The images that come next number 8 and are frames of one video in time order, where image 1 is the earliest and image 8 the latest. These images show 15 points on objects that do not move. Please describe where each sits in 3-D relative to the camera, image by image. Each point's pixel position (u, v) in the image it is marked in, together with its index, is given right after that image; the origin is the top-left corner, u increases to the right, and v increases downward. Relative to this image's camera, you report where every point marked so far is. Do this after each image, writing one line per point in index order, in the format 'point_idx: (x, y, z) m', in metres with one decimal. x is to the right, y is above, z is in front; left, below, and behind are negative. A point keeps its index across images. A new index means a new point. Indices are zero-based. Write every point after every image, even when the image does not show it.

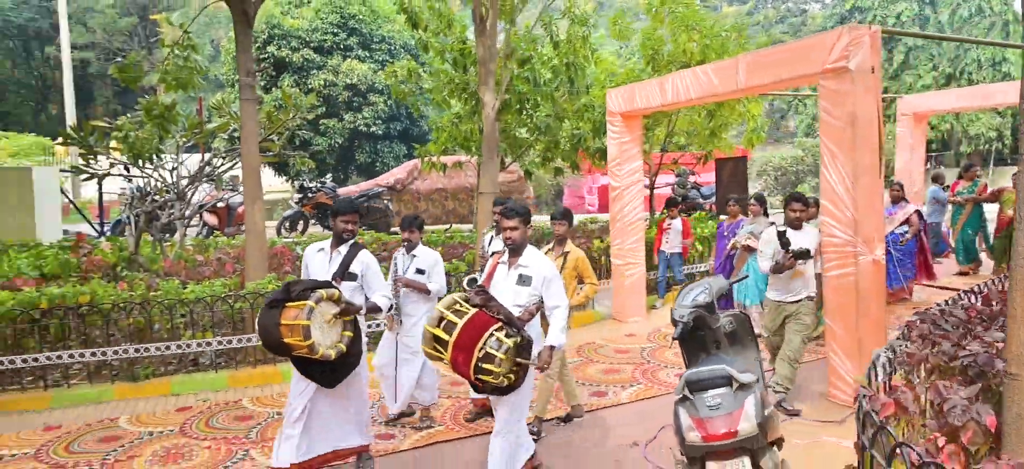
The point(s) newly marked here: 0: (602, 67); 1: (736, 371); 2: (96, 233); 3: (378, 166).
0: (+1.5, +2.7, +11.5) m
1: (+1.1, -0.7, +3.5) m
2: (-6.5, 0.0, +11.2) m
3: (-3.0, +1.6, +16.4) m
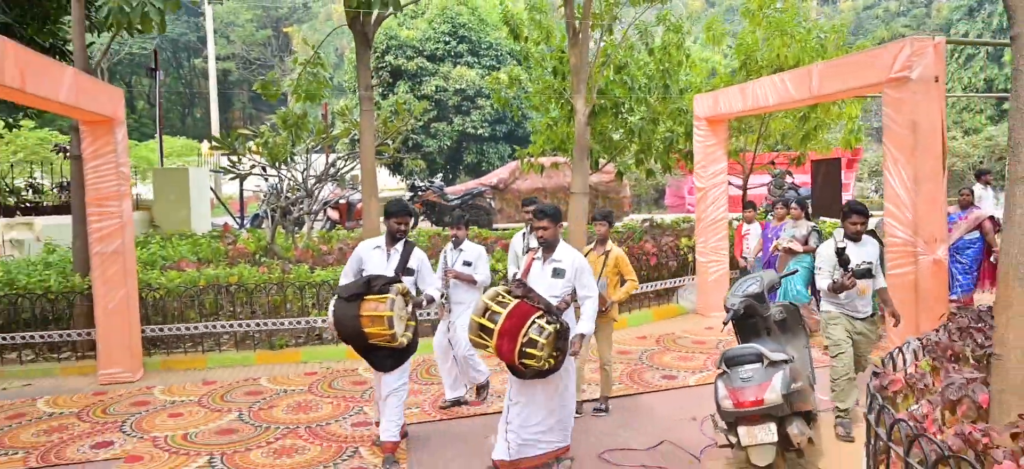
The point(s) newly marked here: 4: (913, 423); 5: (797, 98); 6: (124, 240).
0: (+3.1, +2.7, +11.8) m
1: (+1.4, -0.6, +4.0) m
2: (-4.9, +0.2, +12.7) m
3: (-0.7, +1.7, +17.4) m
4: (+1.7, -0.8, +3.0) m
5: (+2.8, +1.3, +7.0) m
6: (-3.6, -0.1, +6.6) m
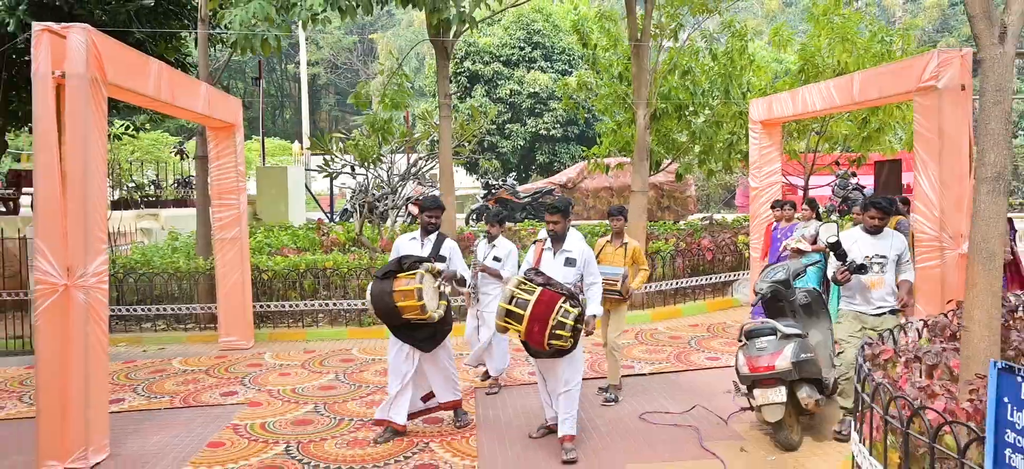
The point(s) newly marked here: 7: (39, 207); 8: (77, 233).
0: (+4.3, +2.7, +12.3) m
1: (+1.7, -0.6, +4.7) m
2: (-3.6, +0.3, +14.0) m
3: (+1.1, +1.7, +18.2) m
4: (+1.9, -0.7, +3.6) m
5: (+3.4, +1.4, +7.5) m
6: (-2.9, +0.1, +7.7) m
7: (-2.9, +0.2, +4.3) m
8: (-2.7, 0.0, +4.5) m
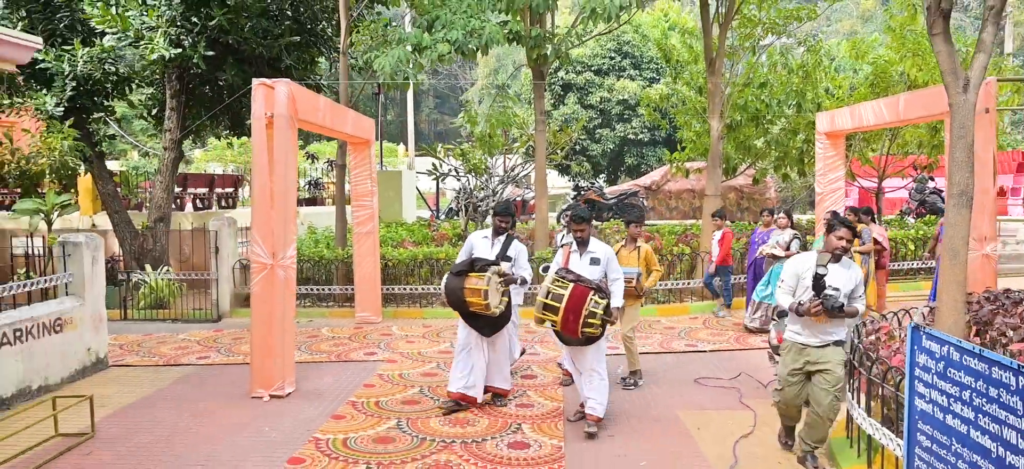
0: (+5.9, +2.7, +13.1) m
1: (+2.4, -0.6, +5.9) m
2: (-1.7, +0.4, +15.8) m
3: (+3.5, +1.8, +19.3) m
4: (+2.4, -0.8, +4.8) m
5: (+4.5, +1.3, +8.5) m
6: (-1.8, +0.1, +9.5) m
7: (-2.2, +0.3, +6.1) m
8: (-2.0, +0.1, +6.2) m
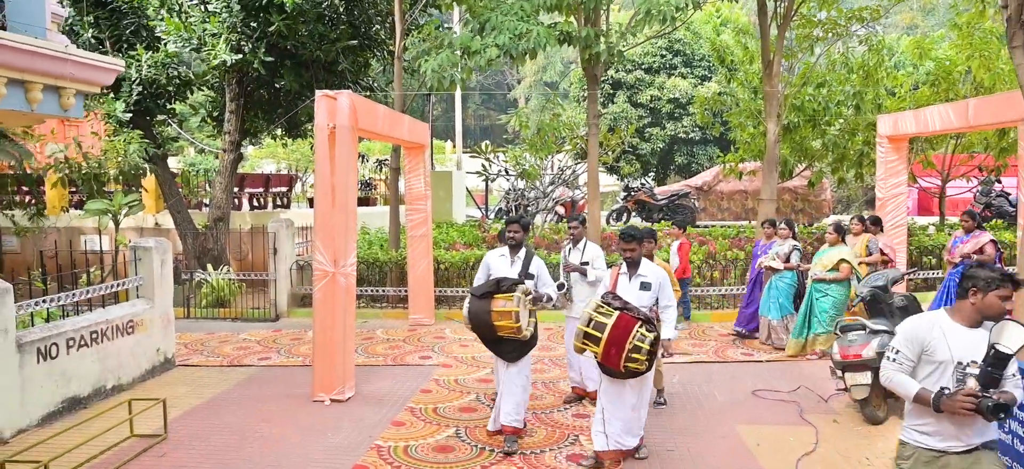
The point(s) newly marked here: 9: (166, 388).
0: (+6.8, +2.7, +12.7) m
1: (+2.9, -0.7, +5.7) m
2: (-0.6, +0.4, +15.9) m
3: (+4.8, +1.8, +19.1) m
4: (+2.8, -0.9, +4.7) m
5: (+5.1, +1.2, +8.2) m
6: (-1.1, +0.1, +9.6) m
7: (-1.7, +0.2, +6.3) m
8: (-1.5, 0.0, +6.4) m
9: (-3.3, -1.5, +6.8) m
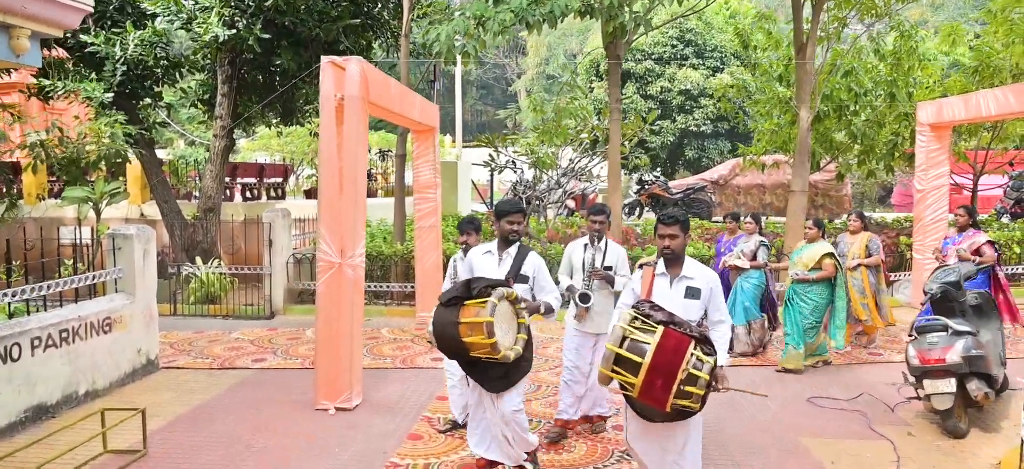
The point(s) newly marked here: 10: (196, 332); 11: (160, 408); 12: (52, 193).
0: (+7.0, +2.7, +12.0) m
1: (+3.1, -0.6, +5.1) m
2: (-0.5, +0.5, +15.1) m
3: (+4.9, +1.9, +18.4) m
4: (+3.1, -0.8, +4.0) m
5: (+5.3, +1.3, +7.5) m
6: (-0.9, +0.2, +8.9) m
7: (-1.5, +0.3, +5.5) m
8: (-1.3, +0.1, +5.6) m
9: (-3.0, -1.3, +6.0) m
10: (-3.8, -1.2, +8.5) m
11: (-2.8, -1.4, +5.7) m
12: (-8.1, +0.7, +12.6) m
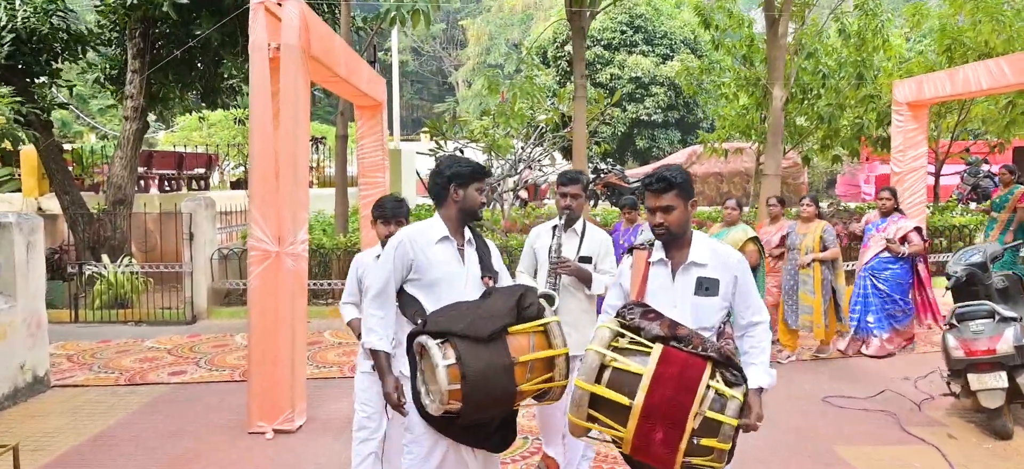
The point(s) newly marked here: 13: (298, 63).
0: (+6.2, +2.9, +11.7) m
1: (+3.0, -0.4, +4.4) m
2: (-1.5, +0.7, +14.1) m
3: (+3.5, +2.1, +17.9) m
4: (+3.0, -0.6, +3.4) m
5: (+5.0, +1.5, +7.1) m
6: (-1.4, +0.3, +7.9) m
7: (-1.6, +0.4, +4.5) m
8: (-1.4, +0.2, +4.6) m
9: (-3.2, -1.2, +4.8) m
10: (-4.1, -1.1, +7.2) m
11: (-2.9, -1.3, +4.5) m
12: (-8.9, +0.7, +10.9) m
13: (-1.4, +1.1, +4.6) m
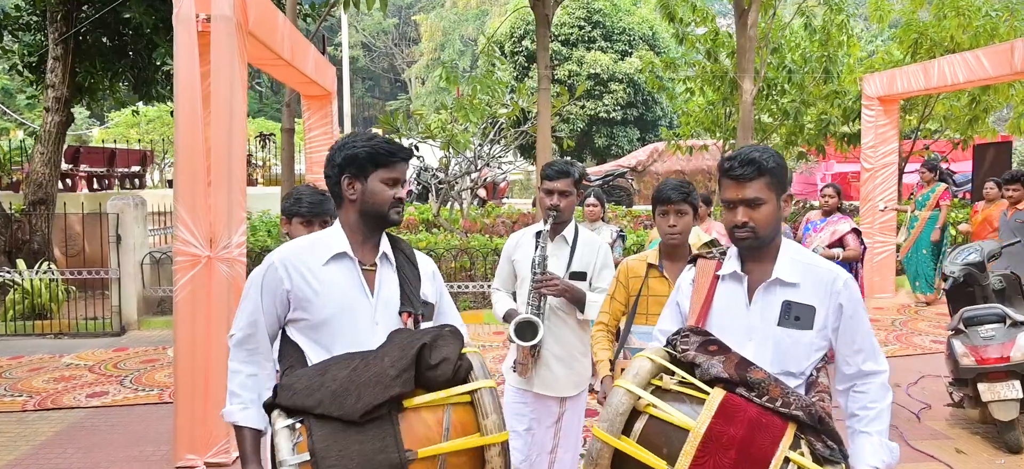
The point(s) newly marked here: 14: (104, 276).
0: (+5.5, +3.0, +11.6) m
1: (+2.8, -0.4, +4.1) m
2: (-2.3, +0.6, +13.5) m
3: (+2.5, +2.1, +17.6) m
4: (+2.9, -0.6, +3.0) m
5: (+4.6, +1.5, +6.9) m
6: (-1.8, +0.3, +7.2) m
7: (-1.8, +0.4, +3.8) m
8: (-1.6, +0.2, +4.0) m
9: (-3.4, -1.3, +4.1) m
10: (-4.5, -1.1, +6.4) m
11: (-3.1, -1.3, +3.8) m
12: (-9.5, +0.7, +9.8) m
13: (-1.5, +1.1, +3.9) m
14: (-4.4, -0.4, +7.7) m
